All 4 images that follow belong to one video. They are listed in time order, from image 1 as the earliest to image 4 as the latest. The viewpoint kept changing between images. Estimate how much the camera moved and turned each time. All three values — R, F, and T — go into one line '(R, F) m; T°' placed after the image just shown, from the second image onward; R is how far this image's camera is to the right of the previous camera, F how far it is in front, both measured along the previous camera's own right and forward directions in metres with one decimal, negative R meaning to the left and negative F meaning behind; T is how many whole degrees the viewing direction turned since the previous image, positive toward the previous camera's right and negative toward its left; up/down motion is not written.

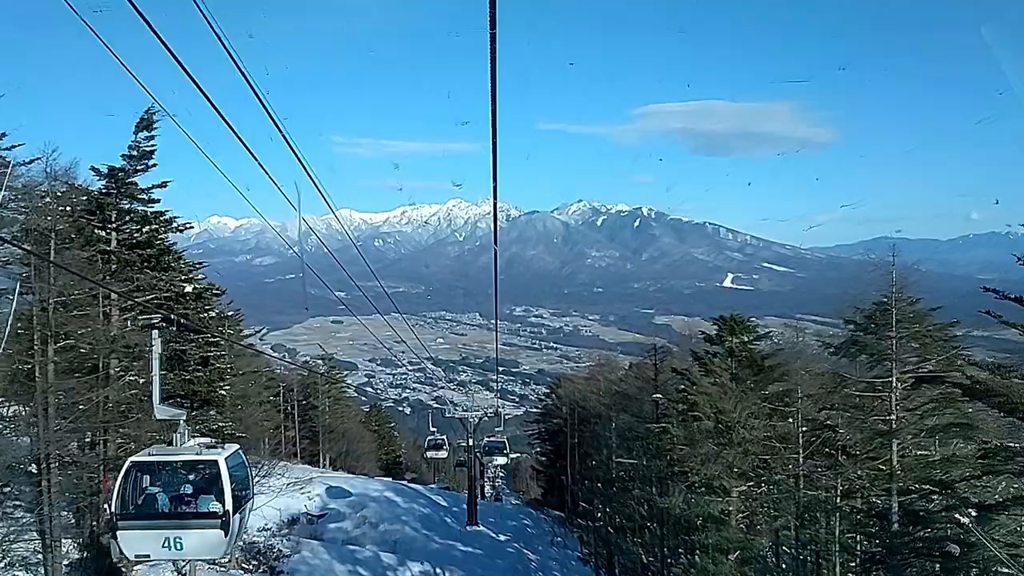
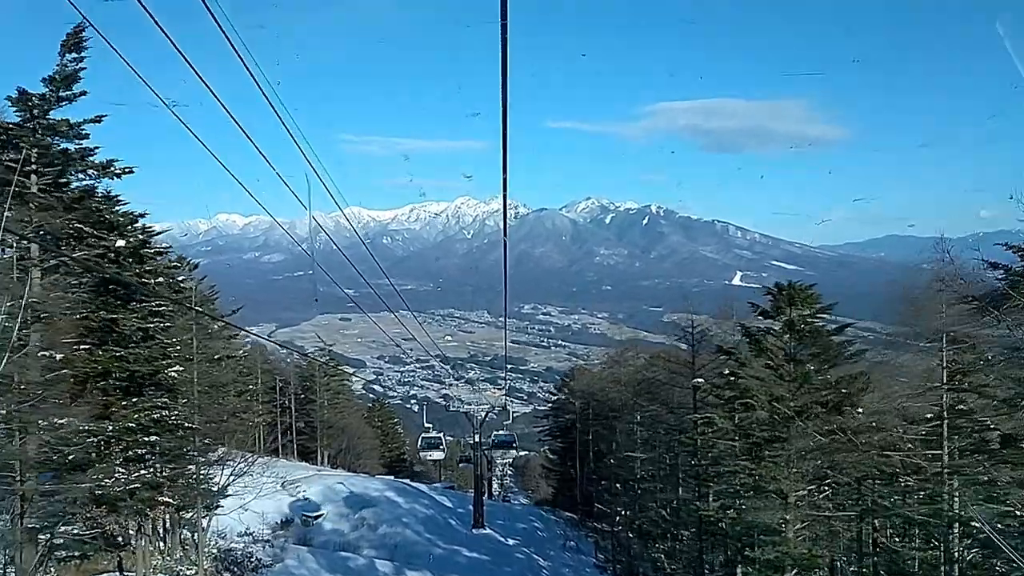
(0.0, +0.8) m; -1°
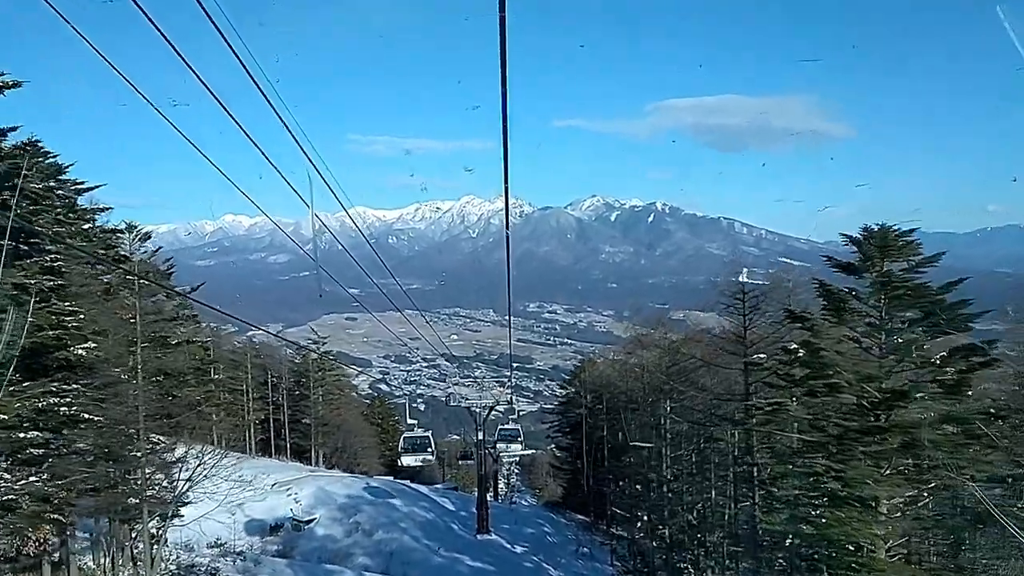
(0.0, +0.9) m; 0°
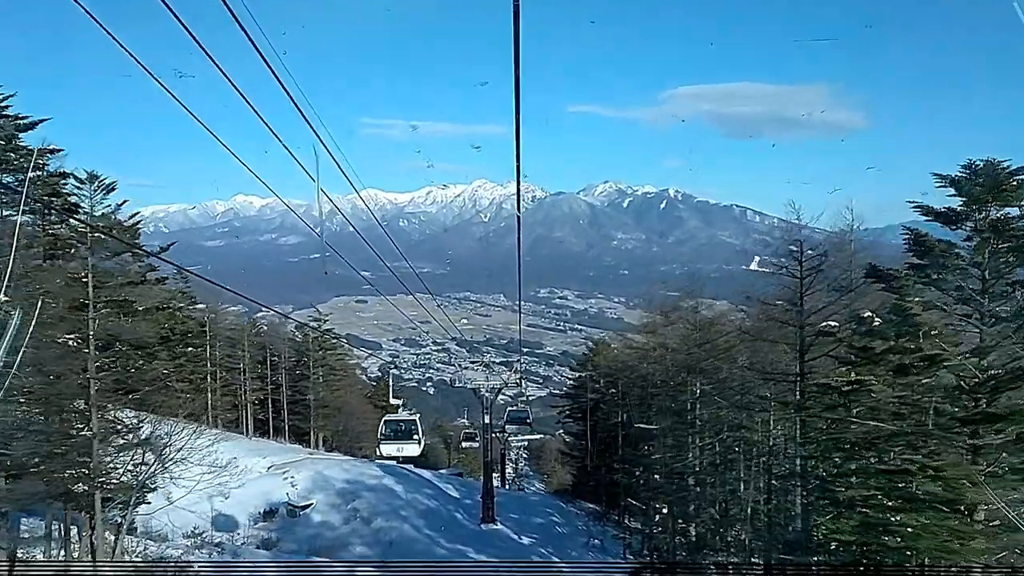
(0.0, +0.6) m; -1°
